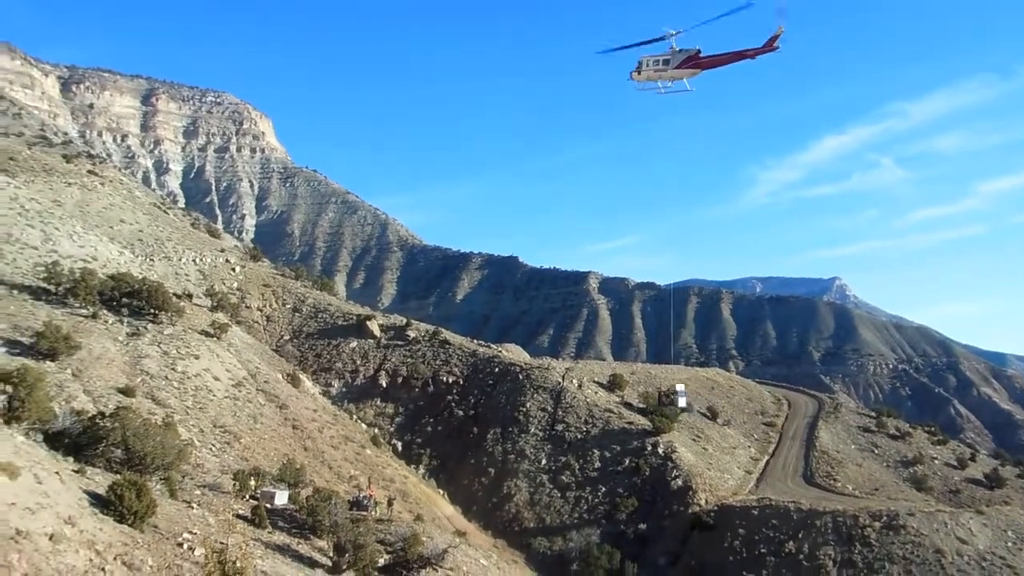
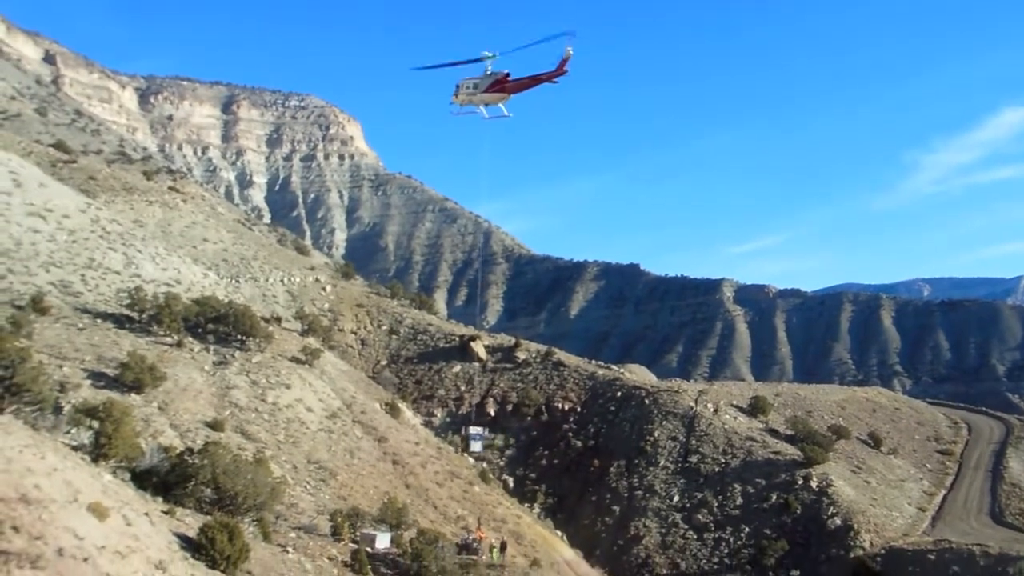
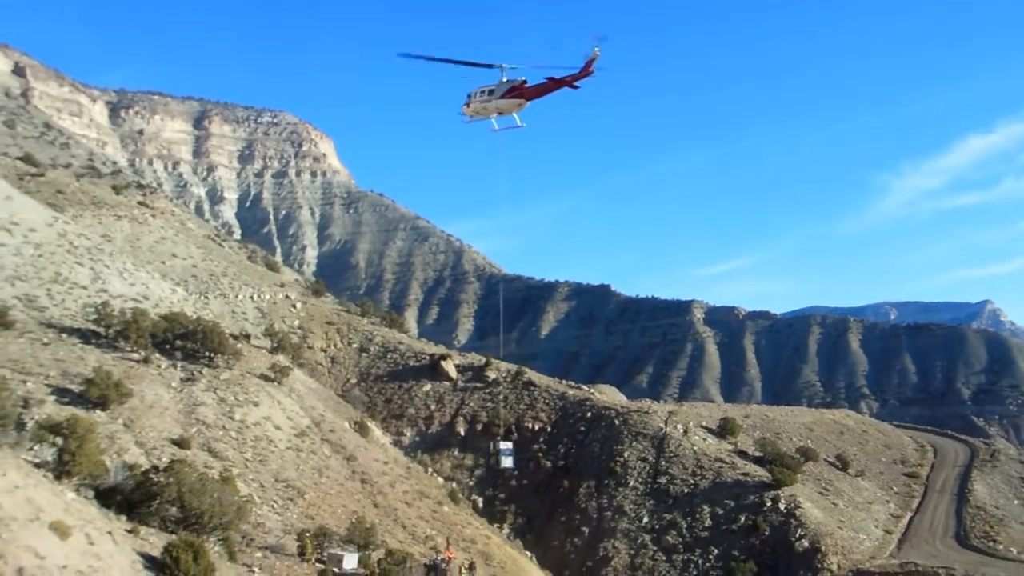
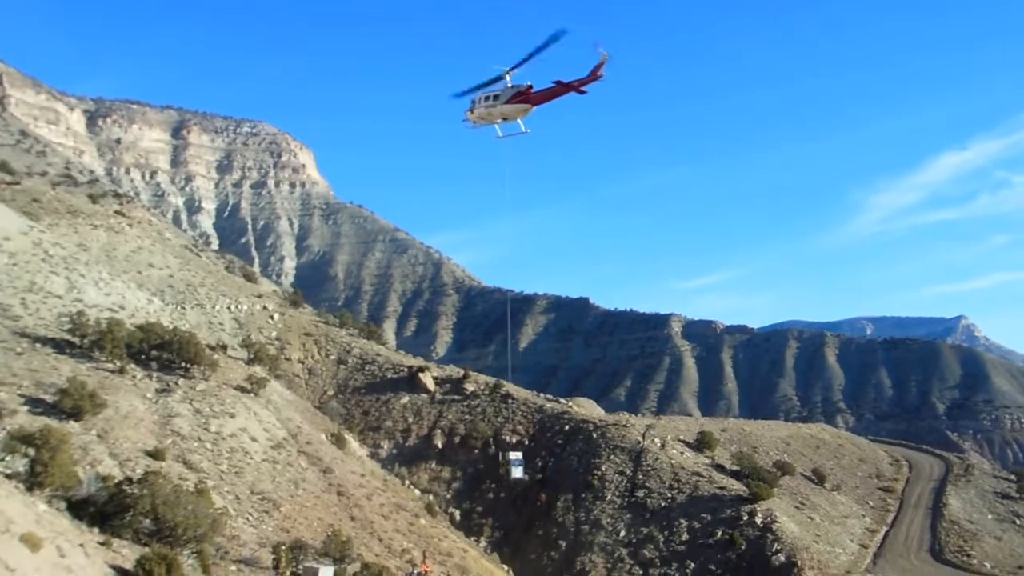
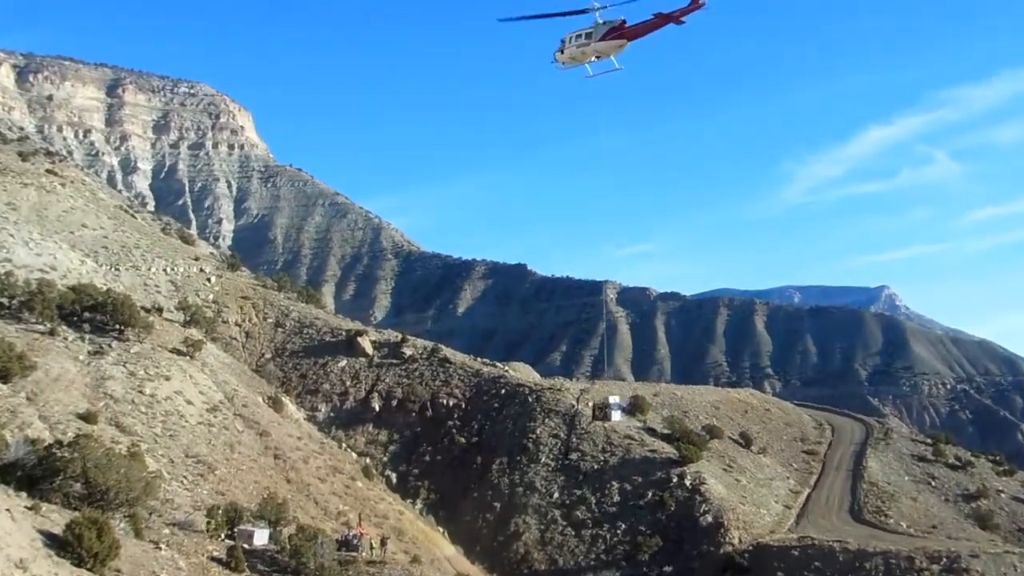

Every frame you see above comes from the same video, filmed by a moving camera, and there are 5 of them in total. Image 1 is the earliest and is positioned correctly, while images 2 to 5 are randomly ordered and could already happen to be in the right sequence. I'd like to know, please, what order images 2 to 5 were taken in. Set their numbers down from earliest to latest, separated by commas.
5, 4, 3, 2
